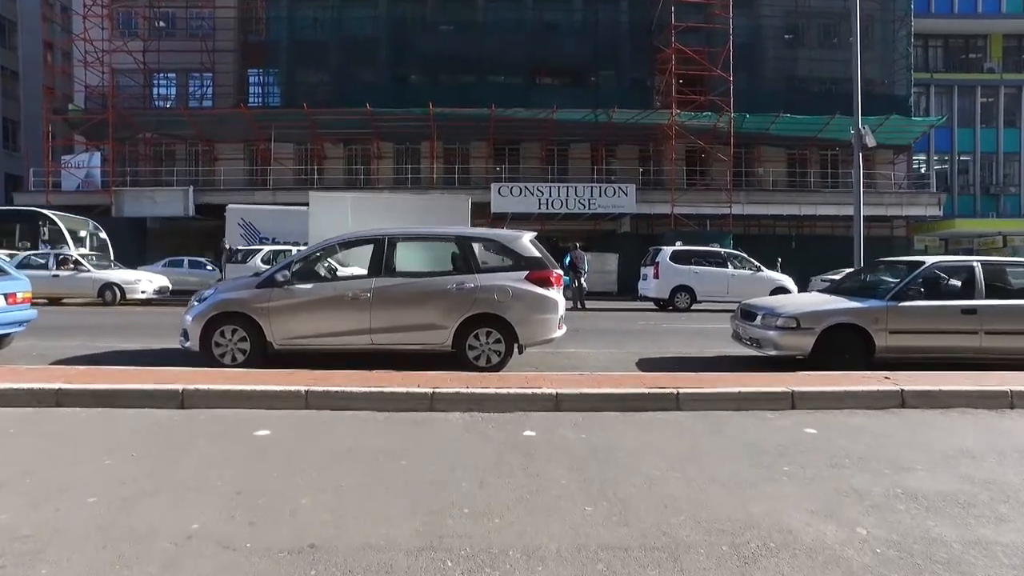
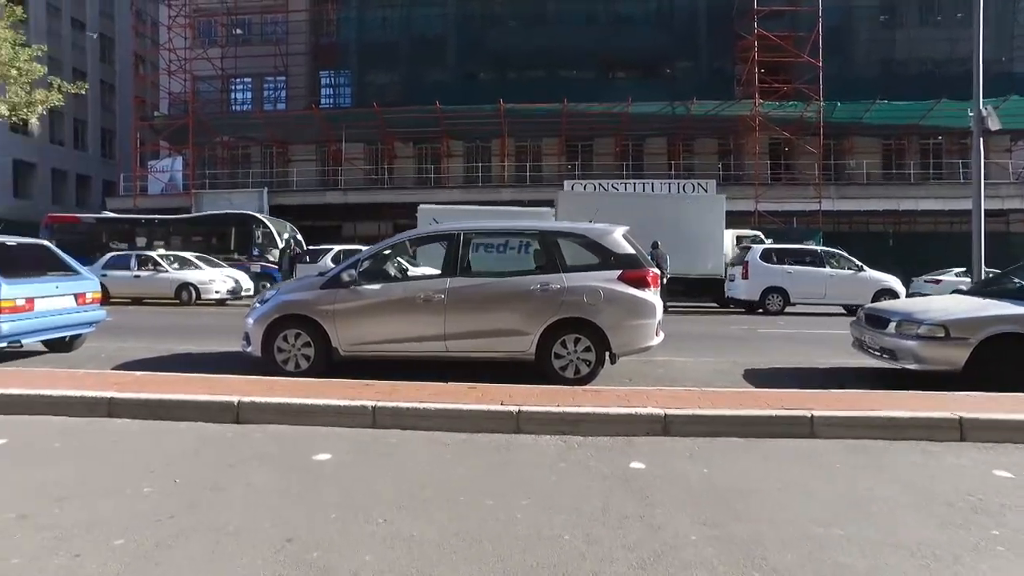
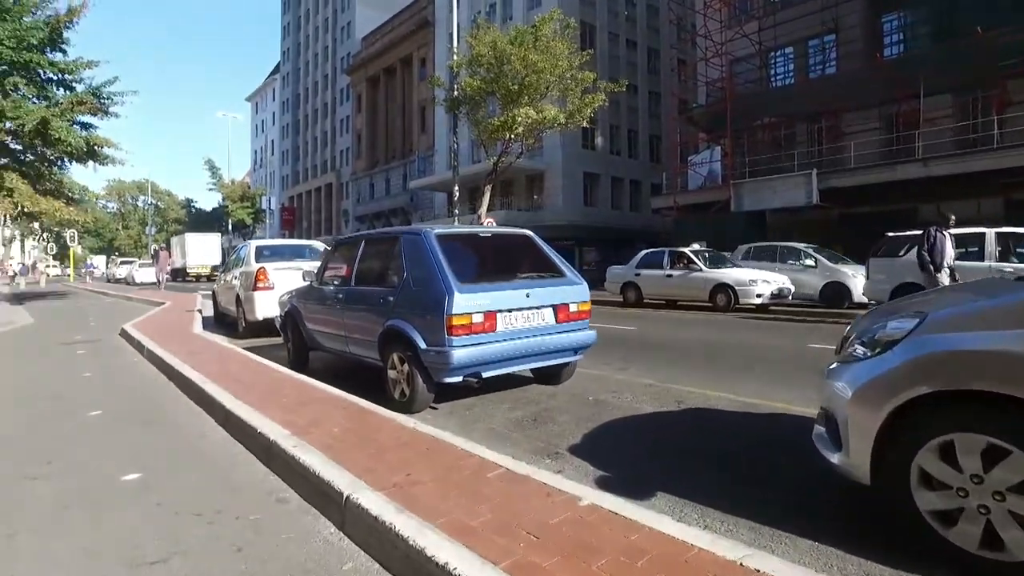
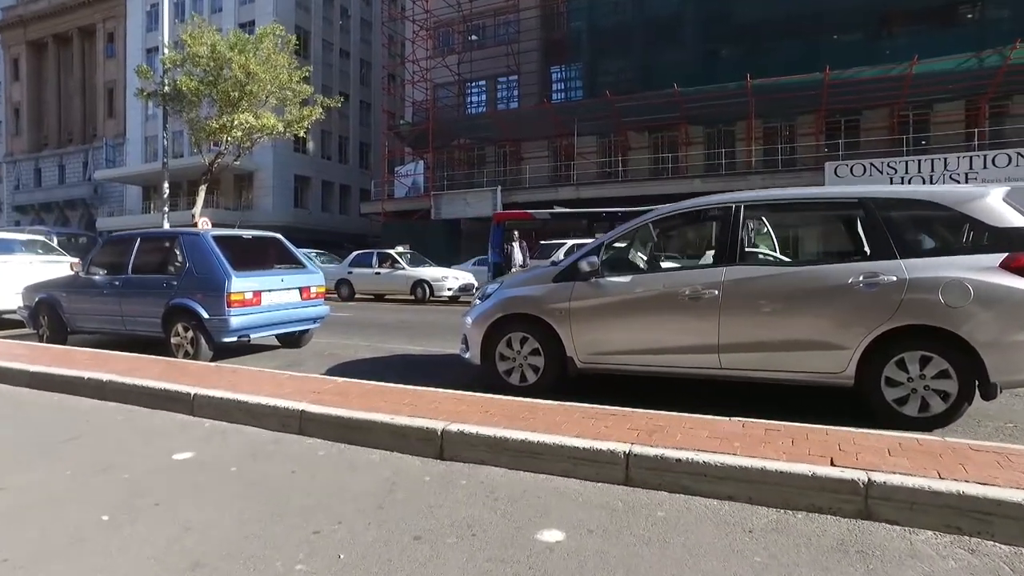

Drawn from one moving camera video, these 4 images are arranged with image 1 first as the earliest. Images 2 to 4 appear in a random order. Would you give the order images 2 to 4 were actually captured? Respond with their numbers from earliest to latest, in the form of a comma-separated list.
2, 4, 3
